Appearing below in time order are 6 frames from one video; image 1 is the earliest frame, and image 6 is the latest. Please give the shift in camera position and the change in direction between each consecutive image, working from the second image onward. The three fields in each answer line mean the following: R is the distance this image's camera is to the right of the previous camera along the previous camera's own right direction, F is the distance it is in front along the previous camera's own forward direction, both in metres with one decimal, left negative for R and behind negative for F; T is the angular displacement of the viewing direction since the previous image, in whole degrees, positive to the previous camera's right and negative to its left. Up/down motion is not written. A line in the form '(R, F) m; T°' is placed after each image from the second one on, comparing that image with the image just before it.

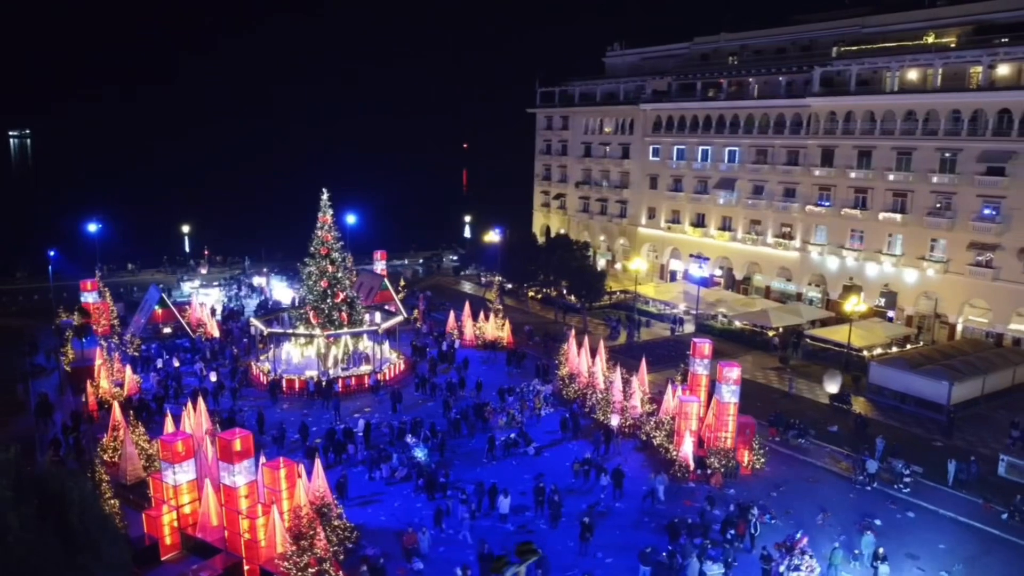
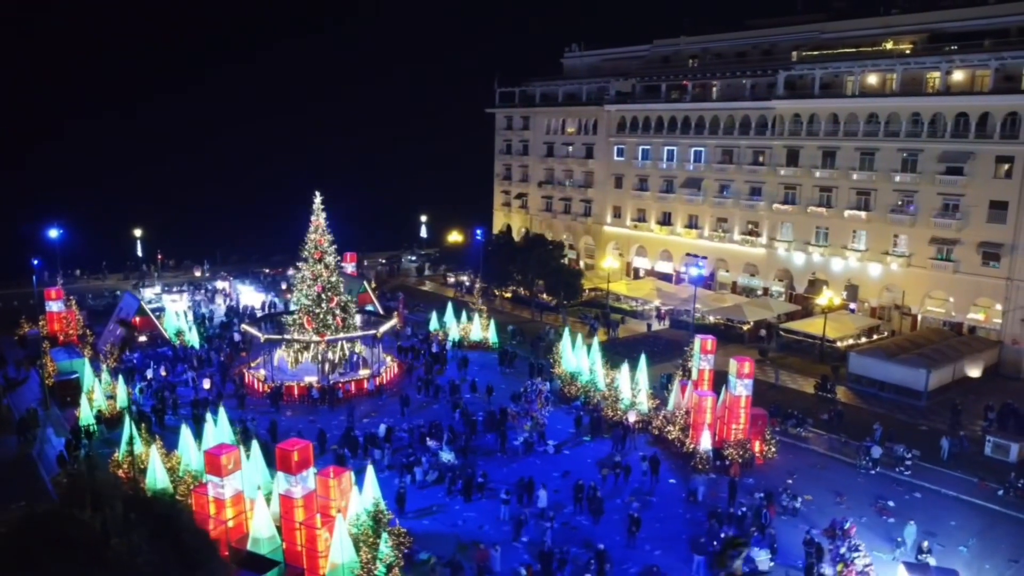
(-3.0, -0.2) m; +6°
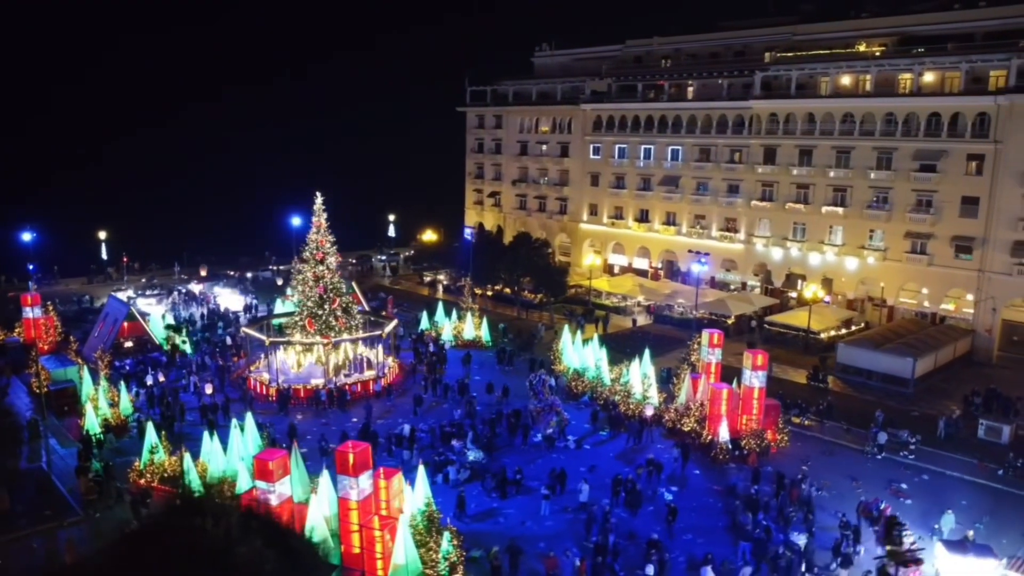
(-2.6, -0.1) m; +4°
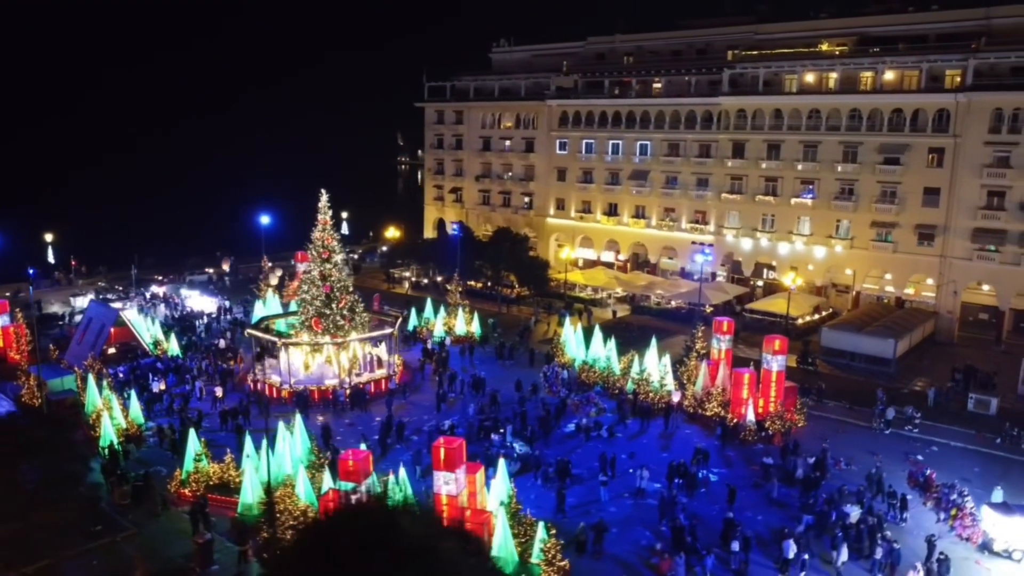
(-4.0, 0.0) m; +6°
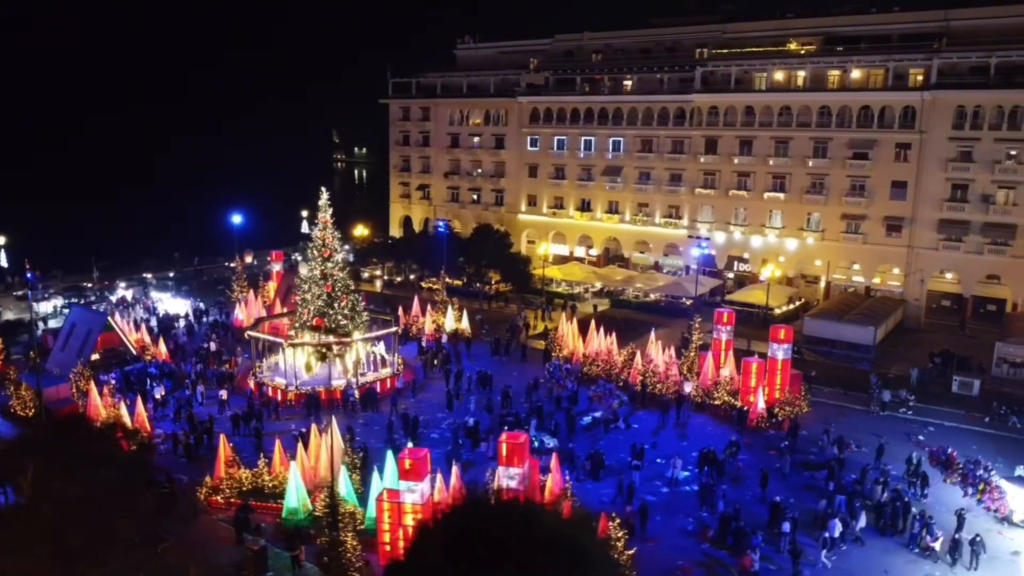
(-2.9, 0.0) m; +5°
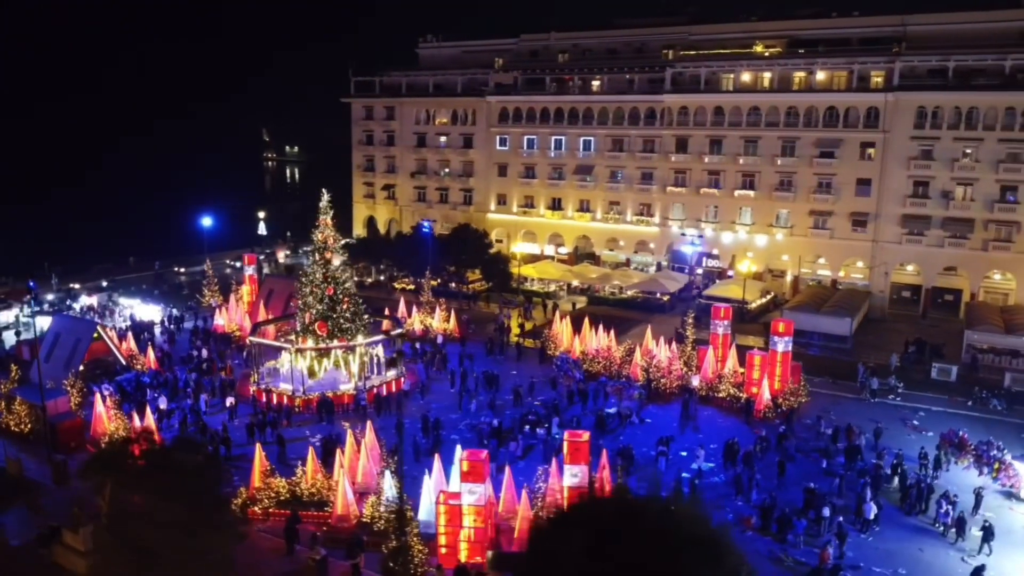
(-3.0, 0.0) m; +5°
